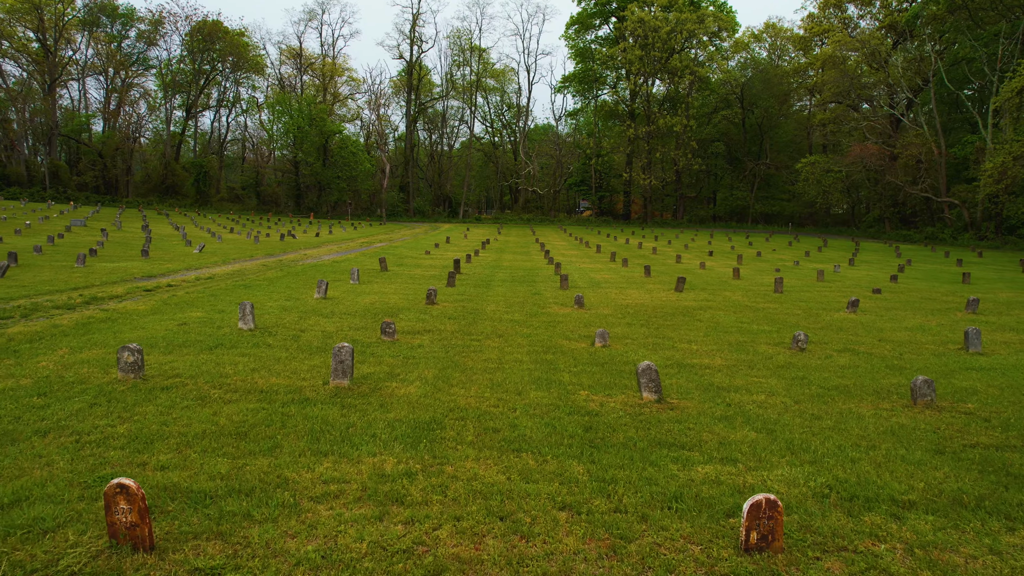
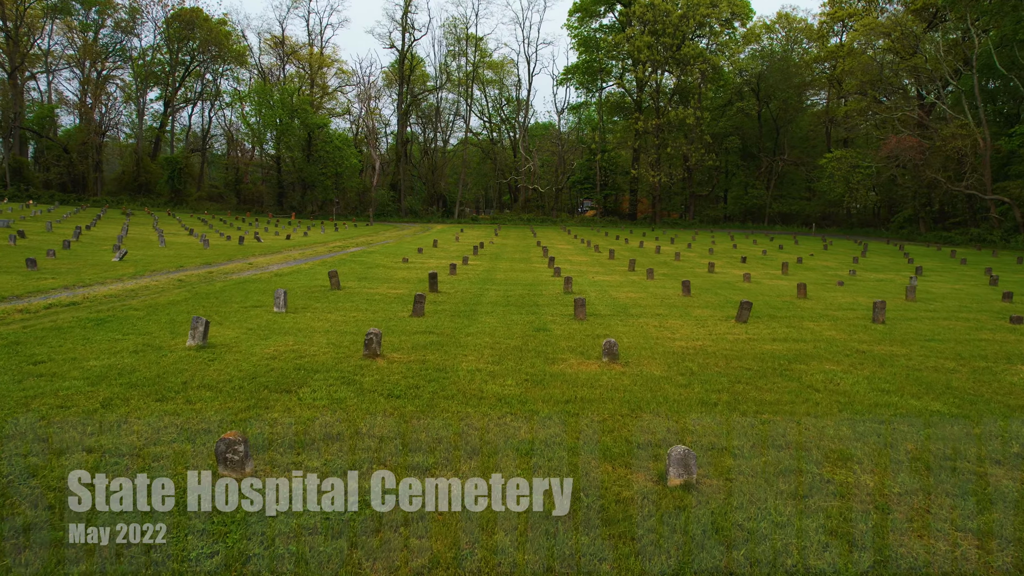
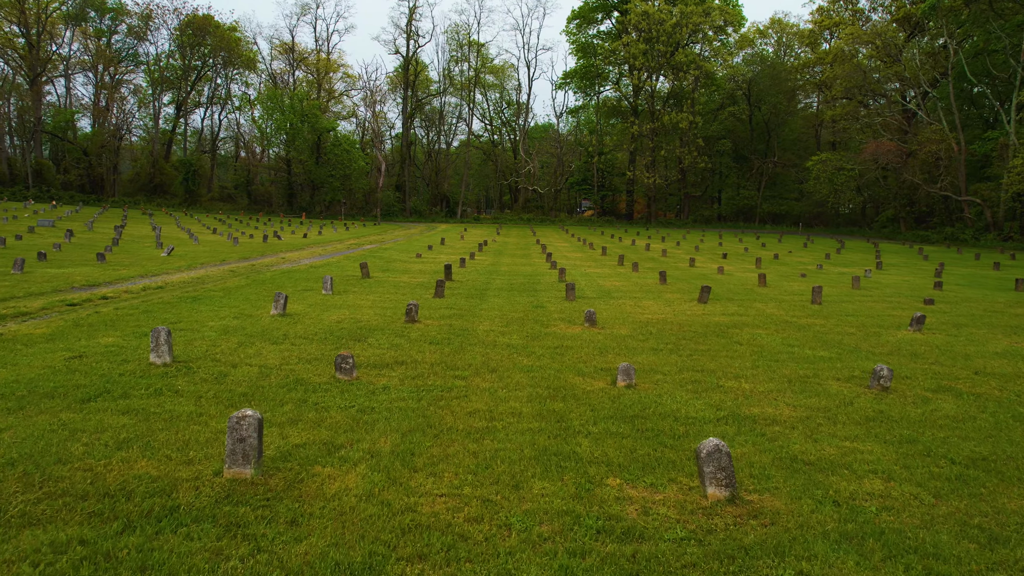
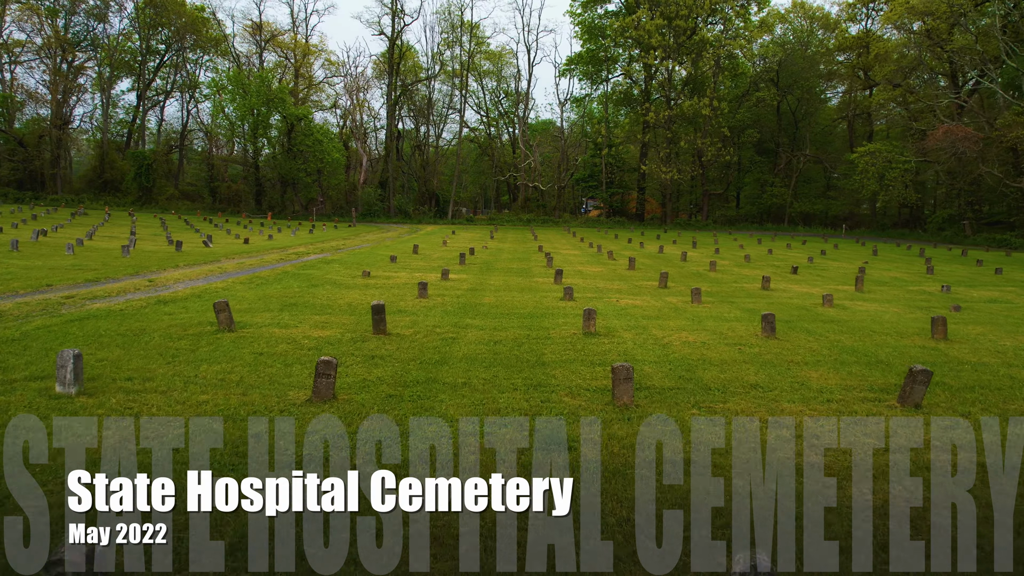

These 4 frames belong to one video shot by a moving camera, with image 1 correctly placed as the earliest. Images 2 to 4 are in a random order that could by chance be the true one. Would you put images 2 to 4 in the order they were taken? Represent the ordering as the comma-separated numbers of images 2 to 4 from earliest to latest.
3, 2, 4
